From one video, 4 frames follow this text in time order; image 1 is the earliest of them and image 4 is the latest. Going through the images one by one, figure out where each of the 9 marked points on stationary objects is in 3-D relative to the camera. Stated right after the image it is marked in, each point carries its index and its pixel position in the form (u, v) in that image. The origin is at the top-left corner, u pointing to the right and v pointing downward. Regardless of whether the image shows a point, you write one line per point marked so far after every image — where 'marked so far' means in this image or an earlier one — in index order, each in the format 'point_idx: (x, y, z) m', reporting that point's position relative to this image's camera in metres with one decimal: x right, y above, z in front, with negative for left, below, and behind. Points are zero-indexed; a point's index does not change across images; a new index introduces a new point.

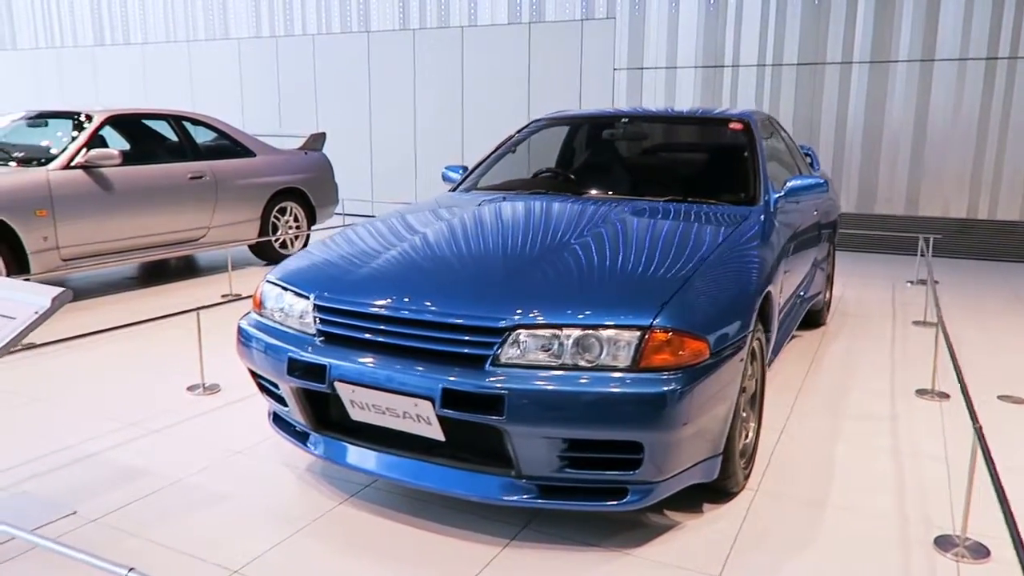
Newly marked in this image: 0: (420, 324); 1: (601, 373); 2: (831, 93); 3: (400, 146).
0: (-0.2, -0.1, +1.8) m
1: (+0.2, -0.2, +1.7) m
2: (+2.6, +1.6, +6.3) m
3: (-1.2, +1.5, +8.3) m
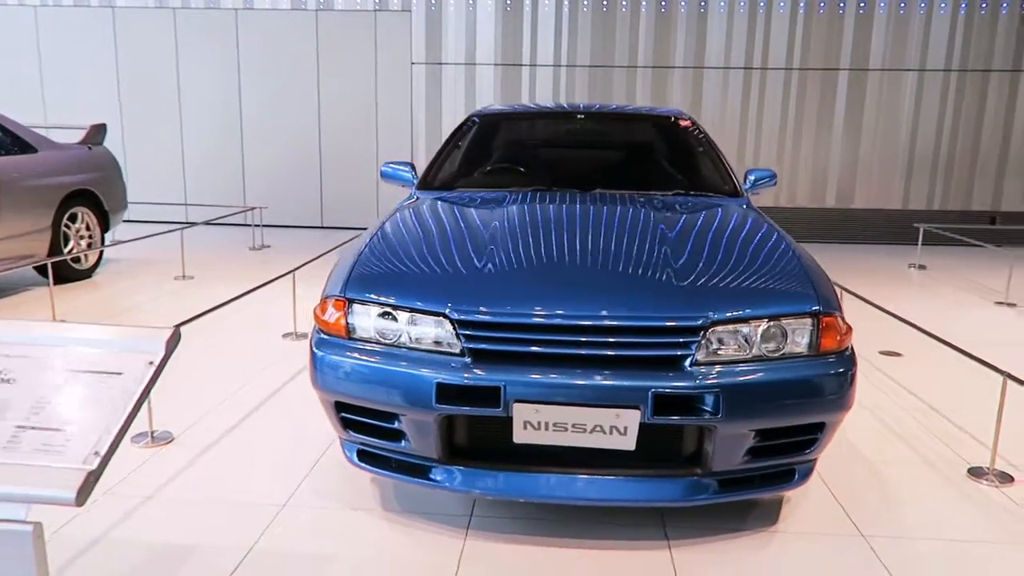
0: (+0.2, -0.1, +1.7) m
1: (+0.6, -0.2, +1.8) m
2: (+0.9, +1.7, +6.9) m
3: (-3.3, +1.4, +7.3) m
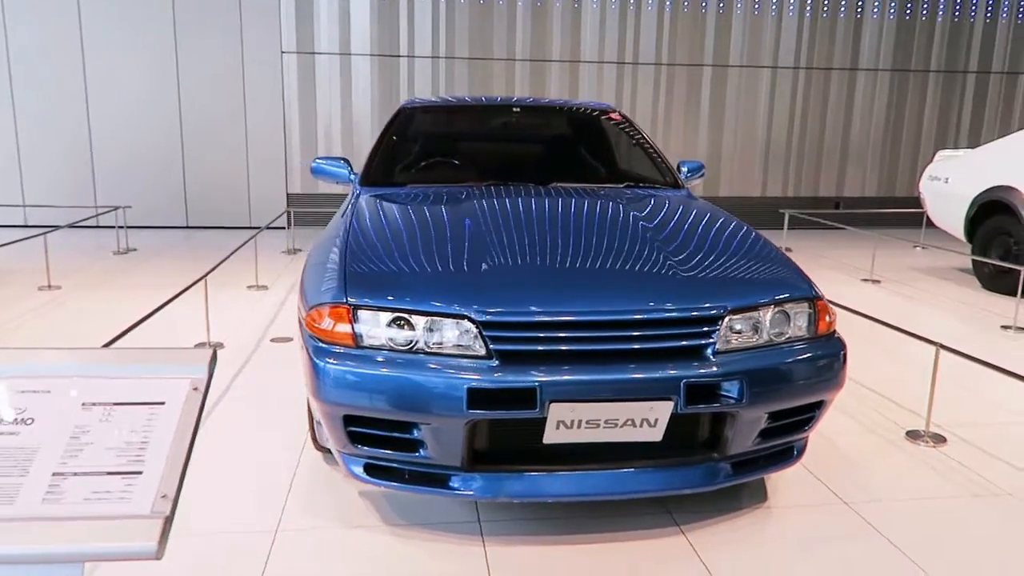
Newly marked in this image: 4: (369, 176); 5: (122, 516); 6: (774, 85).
0: (+0.3, -0.1, +1.7) m
1: (+0.7, -0.1, +1.9) m
2: (-0.1, +1.8, +6.9) m
3: (-4.3, +1.3, +6.5) m
4: (-0.5, +0.4, +3.0) m
5: (-0.5, -0.3, +1.1) m
6: (+2.4, +1.9, +7.2) m
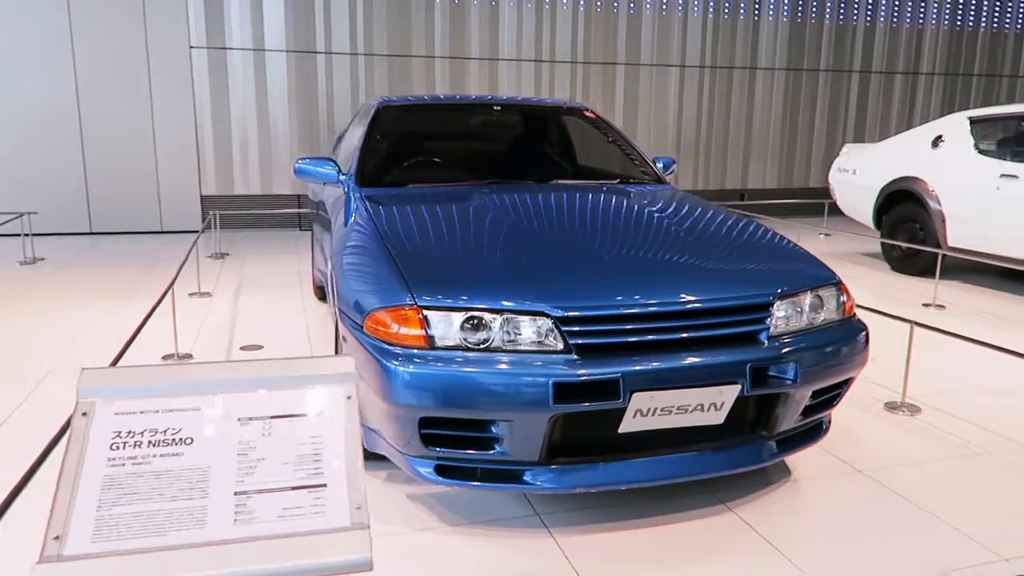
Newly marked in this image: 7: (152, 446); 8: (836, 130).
0: (+0.4, -0.1, +1.8) m
1: (+0.8, -0.1, +2.0) m
2: (-0.8, +1.8, +6.9) m
3: (-4.9, +1.1, +5.8) m
4: (-0.6, +0.4, +2.9) m
5: (-0.3, -0.3, +1.0) m
6: (+1.6, +2.0, +7.5) m
7: (-0.5, -0.2, +1.1) m
8: (+3.3, +1.6, +8.0) m
